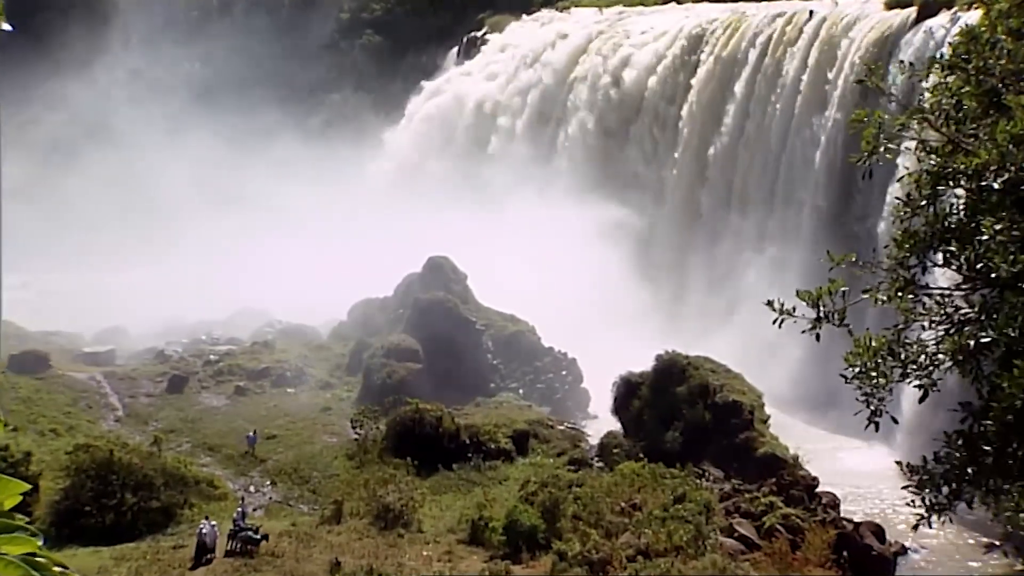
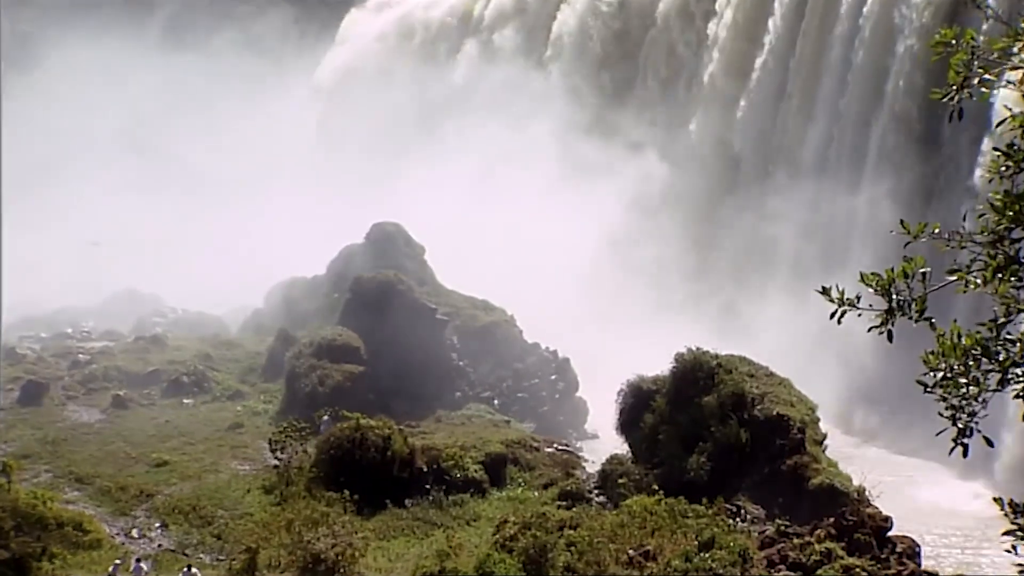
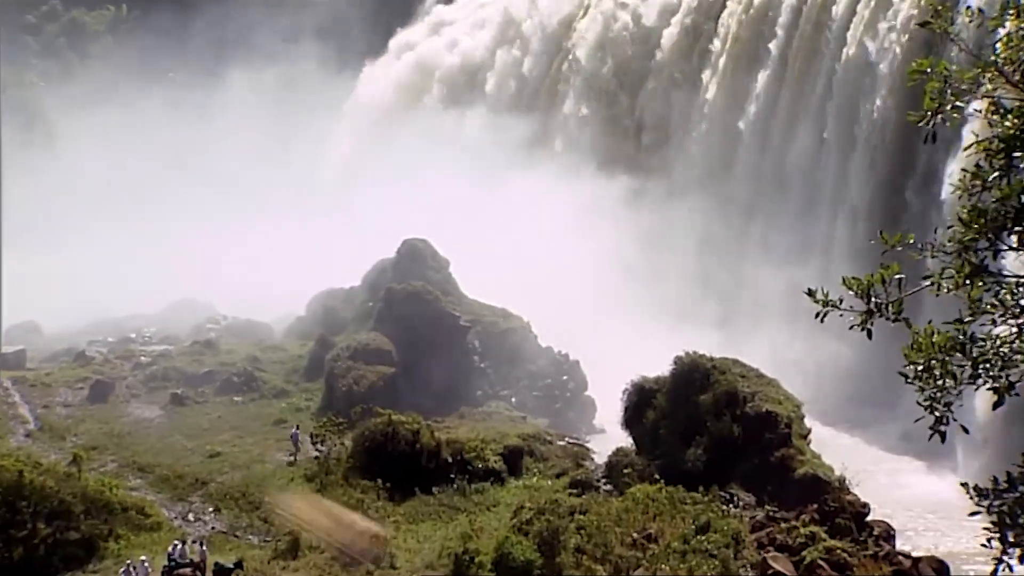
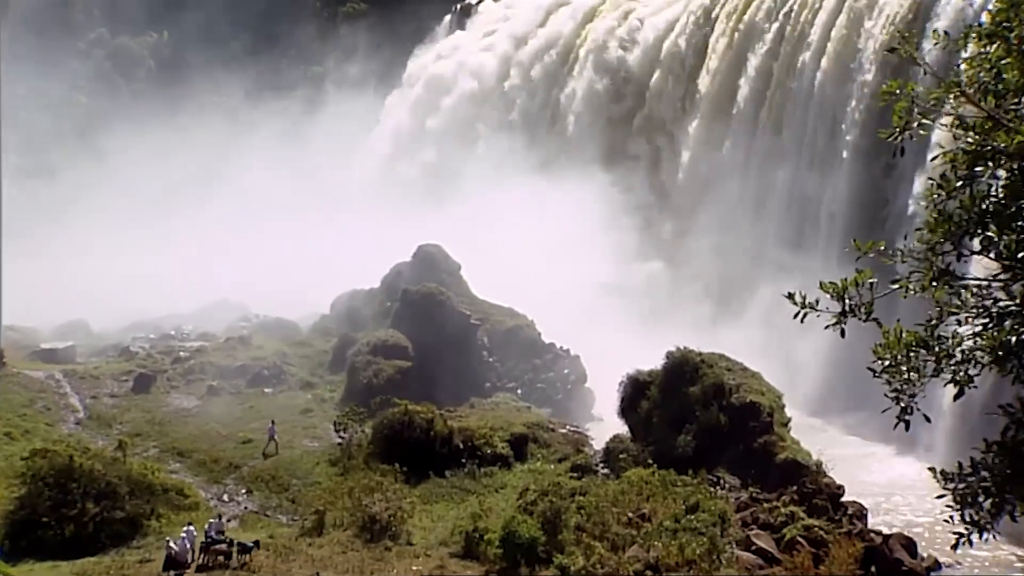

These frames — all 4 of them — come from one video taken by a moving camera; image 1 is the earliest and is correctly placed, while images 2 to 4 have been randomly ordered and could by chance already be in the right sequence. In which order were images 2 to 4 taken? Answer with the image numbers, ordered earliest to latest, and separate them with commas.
4, 3, 2
